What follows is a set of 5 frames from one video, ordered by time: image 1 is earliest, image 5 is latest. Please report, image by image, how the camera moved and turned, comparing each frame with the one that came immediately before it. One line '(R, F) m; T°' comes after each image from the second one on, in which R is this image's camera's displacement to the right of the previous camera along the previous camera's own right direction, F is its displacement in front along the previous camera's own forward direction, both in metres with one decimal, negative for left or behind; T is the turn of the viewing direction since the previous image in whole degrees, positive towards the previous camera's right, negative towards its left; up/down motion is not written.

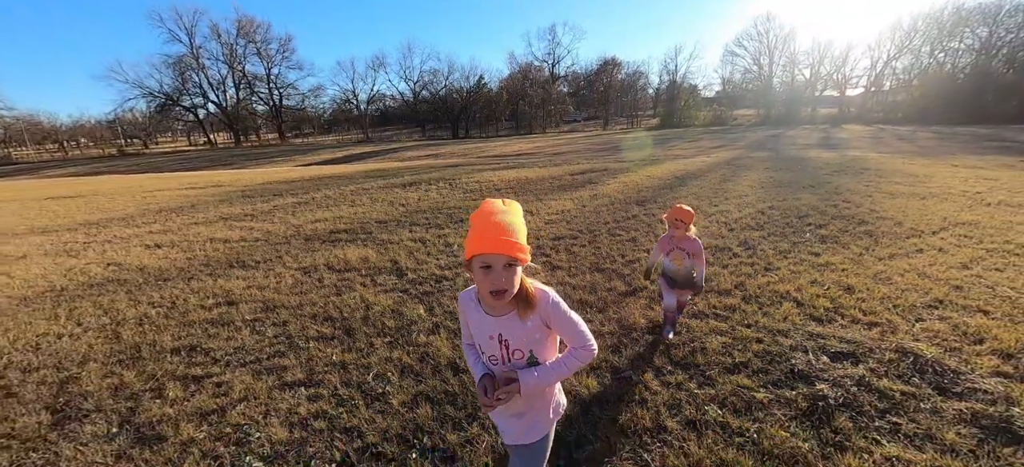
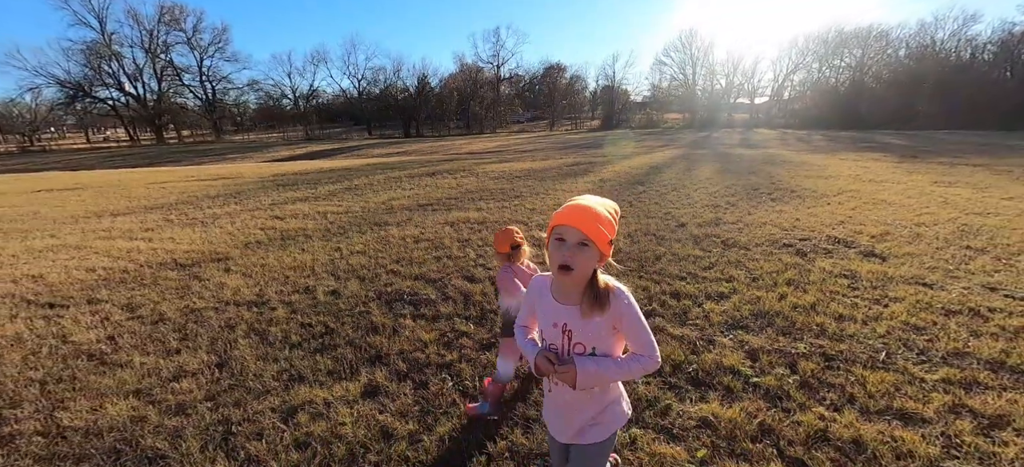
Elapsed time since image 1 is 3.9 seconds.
(-2.3, -1.8) m; +9°
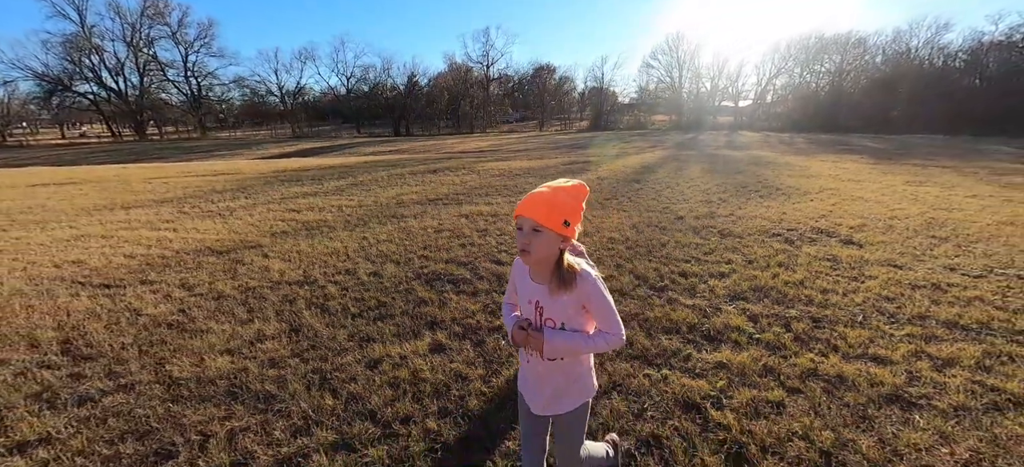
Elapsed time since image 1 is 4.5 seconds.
(-0.4, -0.4) m; +2°
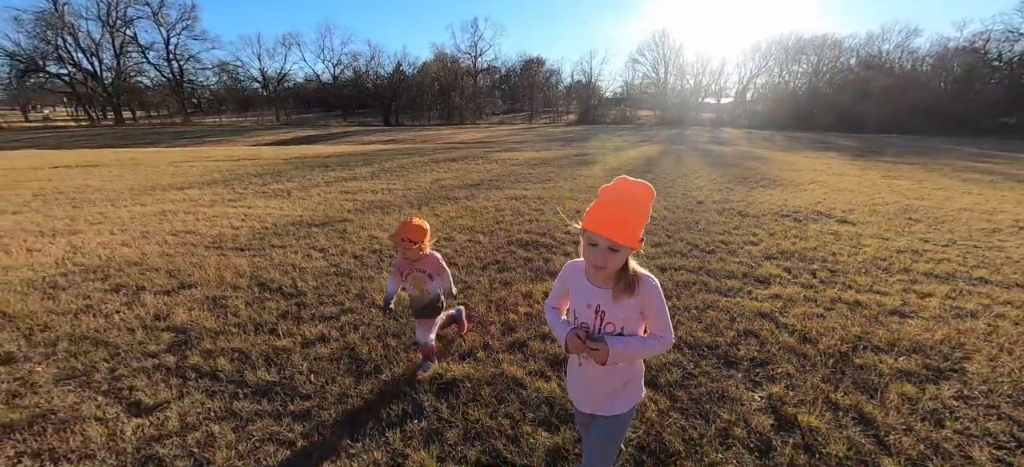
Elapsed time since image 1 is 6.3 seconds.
(-1.2, -0.9) m; +3°
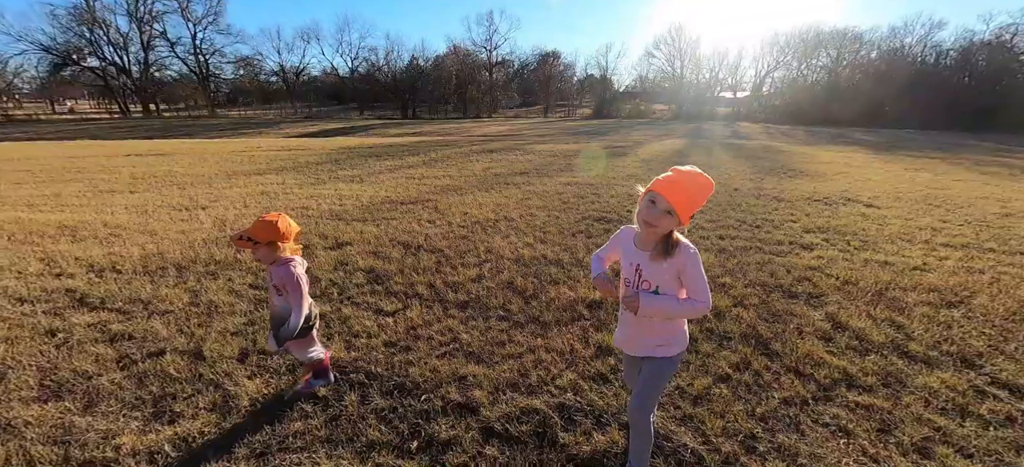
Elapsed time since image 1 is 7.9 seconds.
(-1.0, -1.0) m; -1°
